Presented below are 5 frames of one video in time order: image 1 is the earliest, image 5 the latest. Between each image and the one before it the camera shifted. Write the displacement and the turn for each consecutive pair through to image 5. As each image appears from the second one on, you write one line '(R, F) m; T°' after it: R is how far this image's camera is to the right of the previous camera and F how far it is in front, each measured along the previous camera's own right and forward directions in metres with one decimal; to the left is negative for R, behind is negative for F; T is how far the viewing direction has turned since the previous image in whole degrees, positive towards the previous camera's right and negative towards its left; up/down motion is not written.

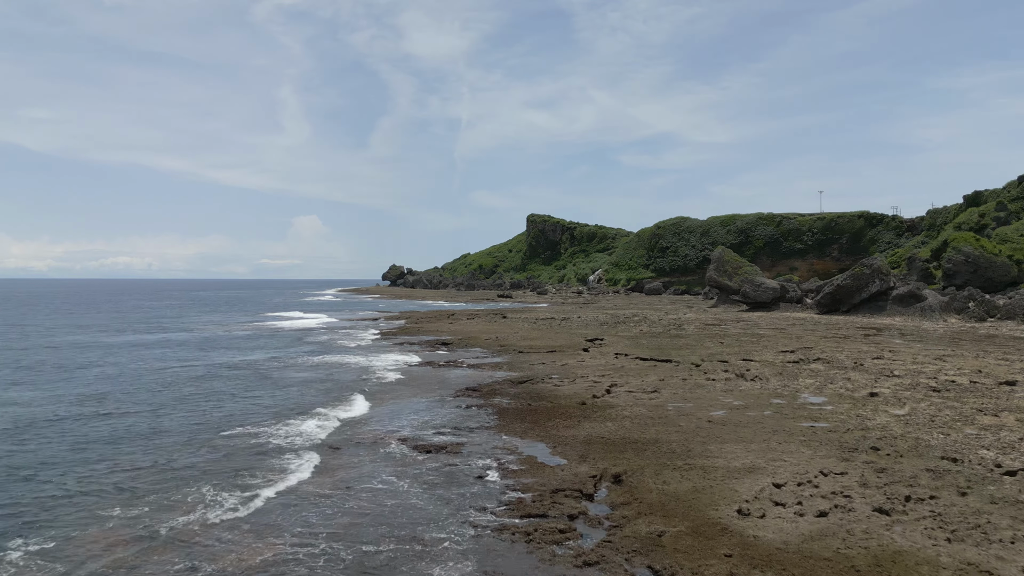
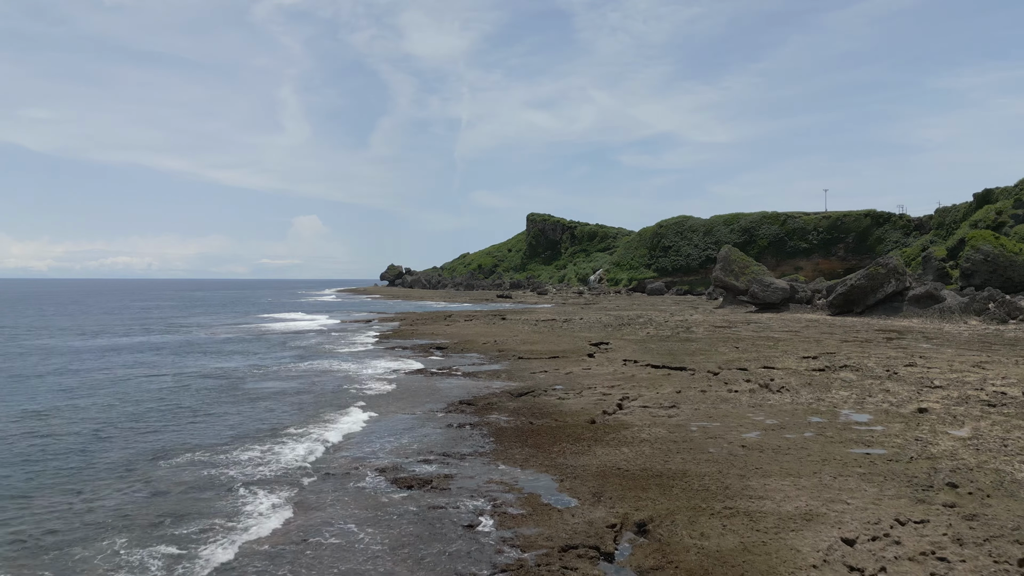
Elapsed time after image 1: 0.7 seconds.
(0.0, +1.8) m; 0°
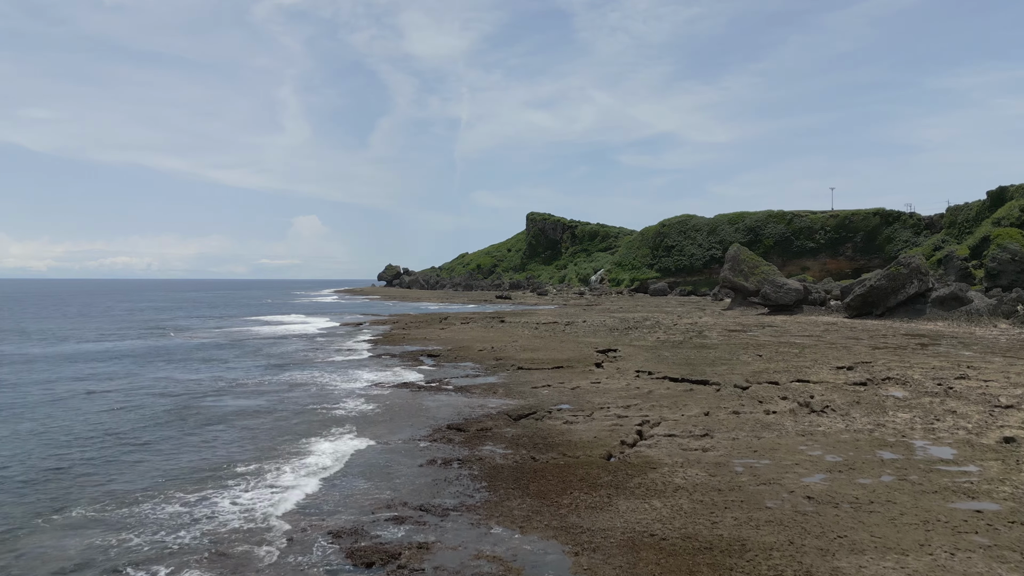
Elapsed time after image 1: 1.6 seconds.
(0.0, +2.3) m; 0°
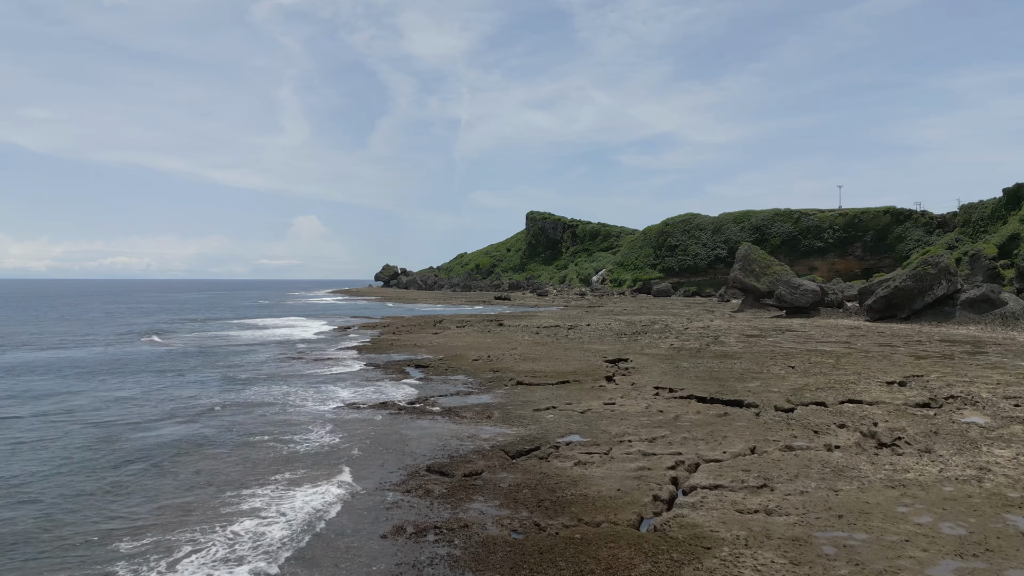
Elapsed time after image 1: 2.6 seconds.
(0.0, +2.6) m; 0°
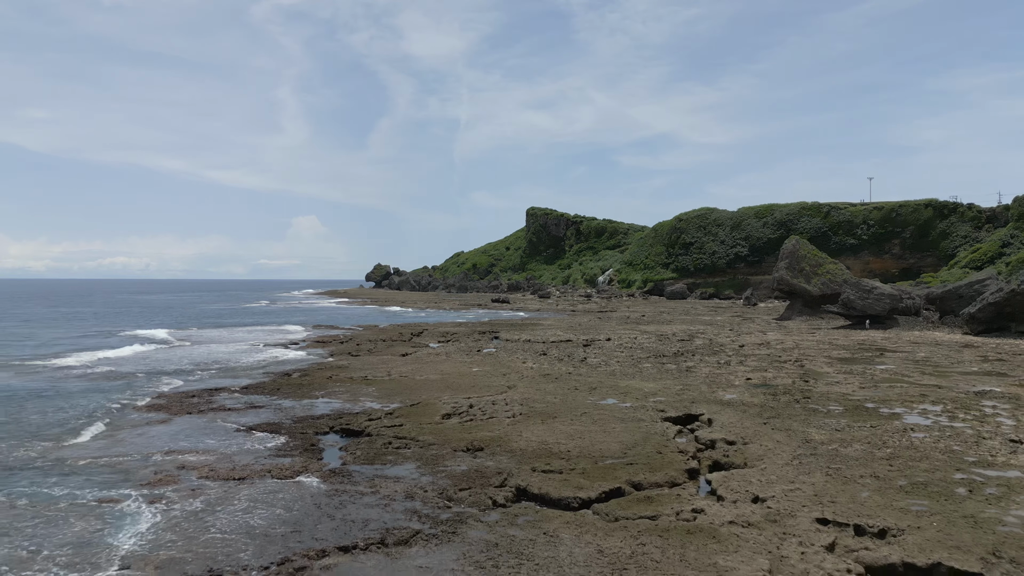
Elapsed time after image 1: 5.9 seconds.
(+0.1, +8.7) m; 0°
